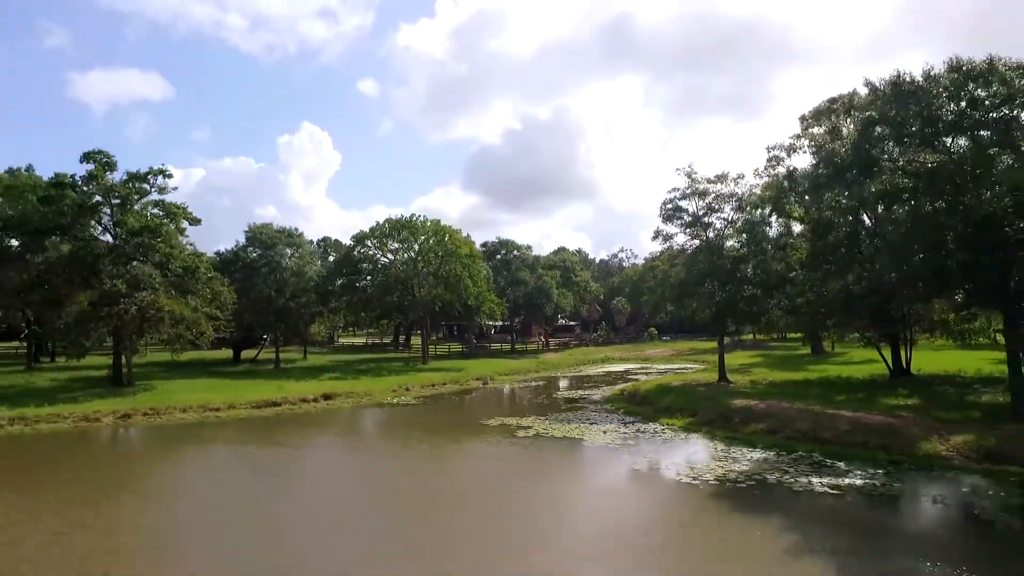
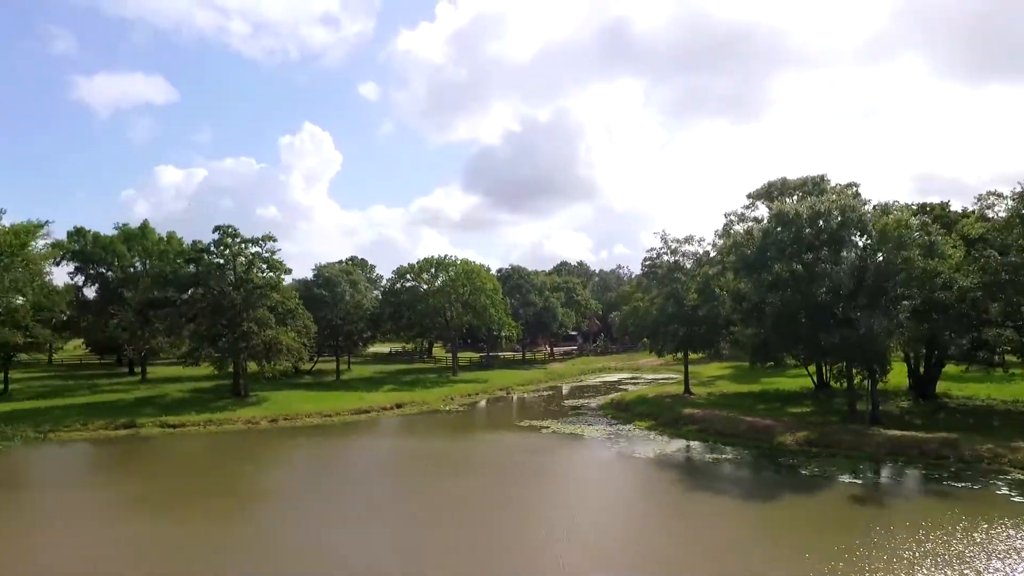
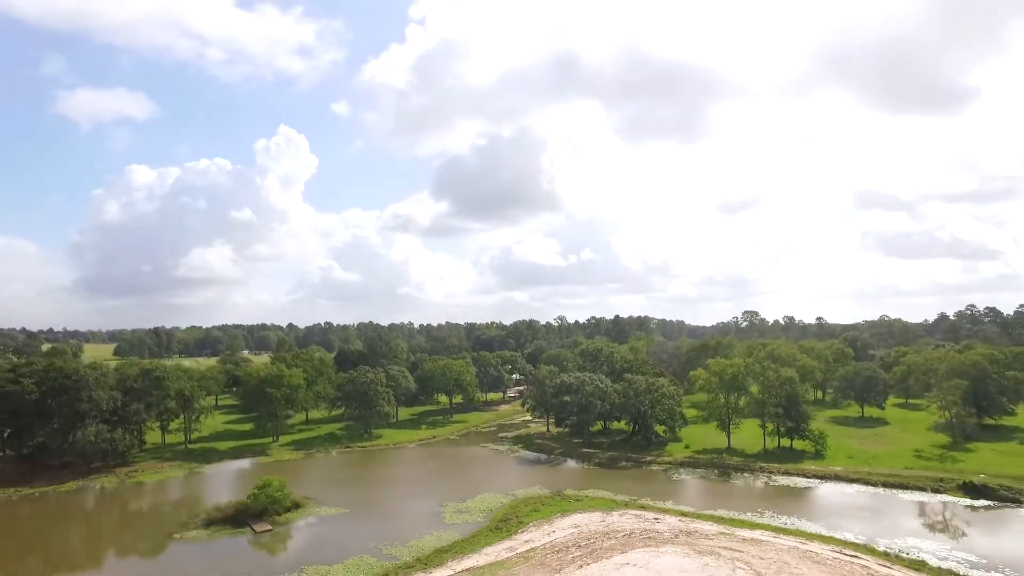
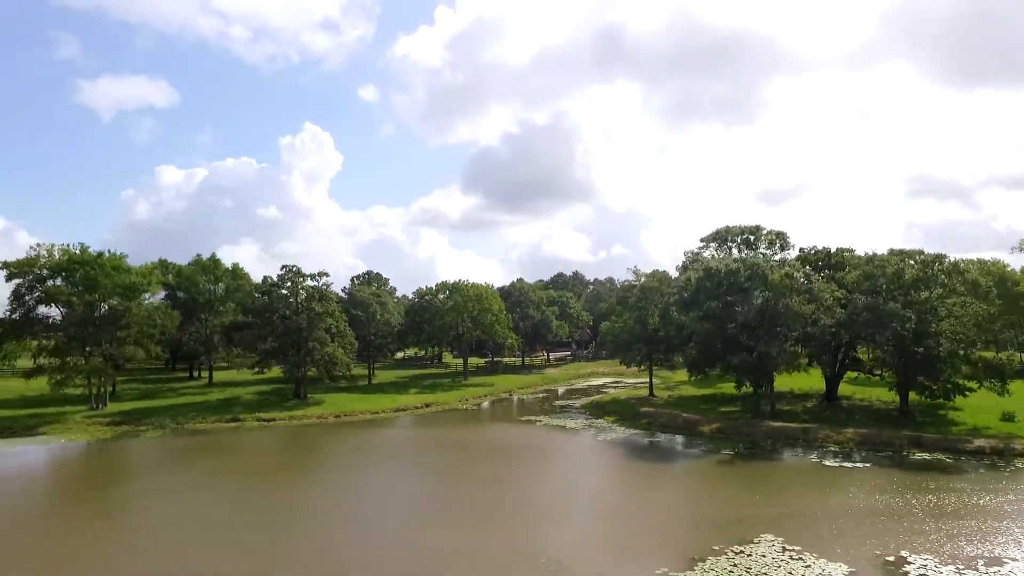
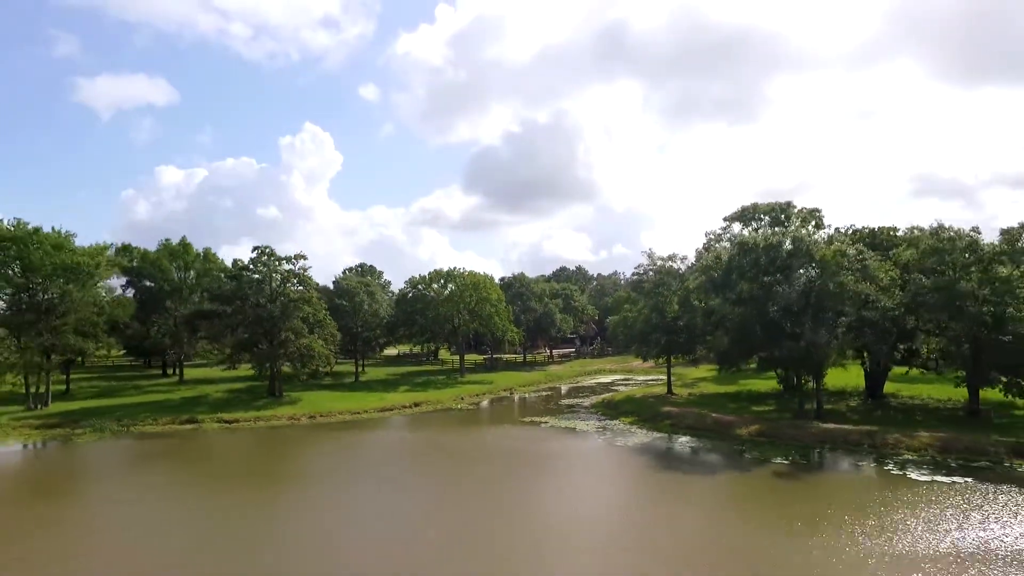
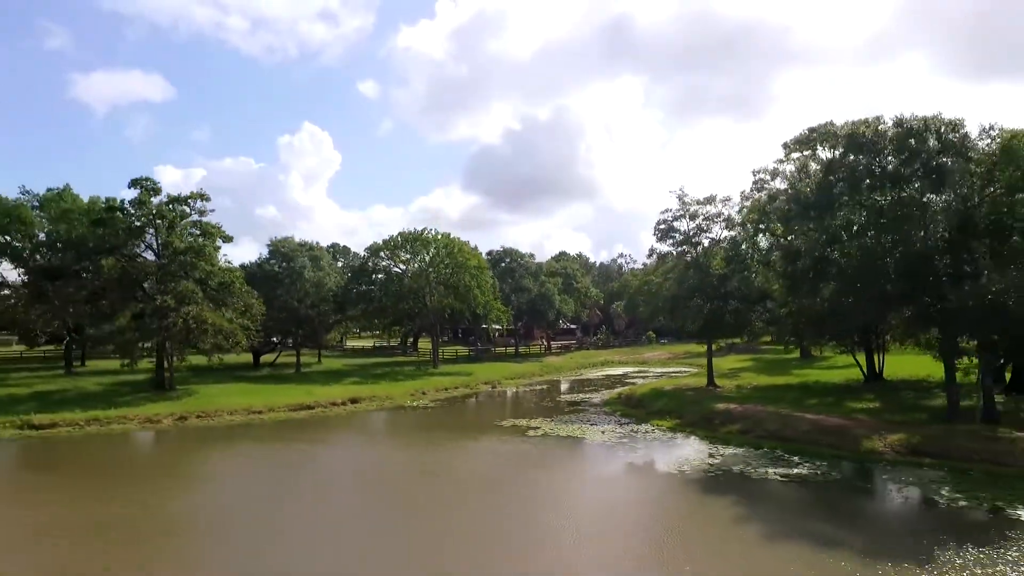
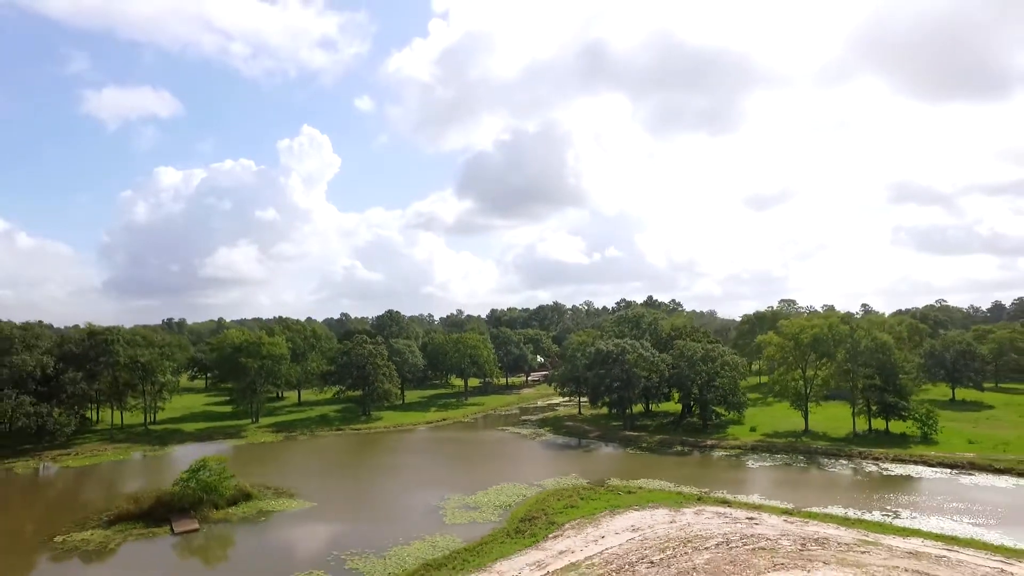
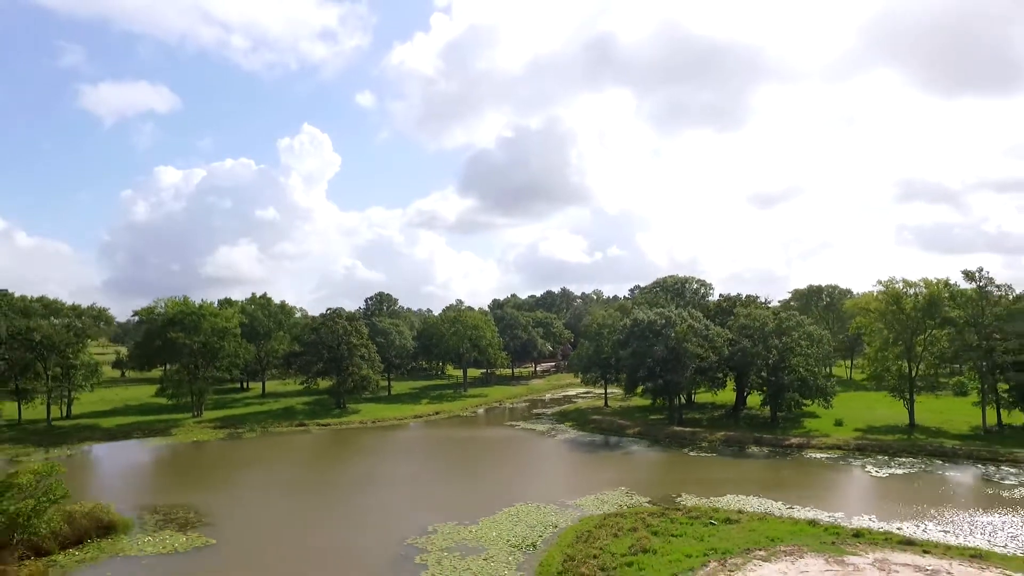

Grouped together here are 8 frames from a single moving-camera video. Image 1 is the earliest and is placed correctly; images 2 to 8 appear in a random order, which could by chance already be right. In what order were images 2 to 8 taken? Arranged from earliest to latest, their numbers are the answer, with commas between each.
6, 2, 5, 4, 8, 7, 3
